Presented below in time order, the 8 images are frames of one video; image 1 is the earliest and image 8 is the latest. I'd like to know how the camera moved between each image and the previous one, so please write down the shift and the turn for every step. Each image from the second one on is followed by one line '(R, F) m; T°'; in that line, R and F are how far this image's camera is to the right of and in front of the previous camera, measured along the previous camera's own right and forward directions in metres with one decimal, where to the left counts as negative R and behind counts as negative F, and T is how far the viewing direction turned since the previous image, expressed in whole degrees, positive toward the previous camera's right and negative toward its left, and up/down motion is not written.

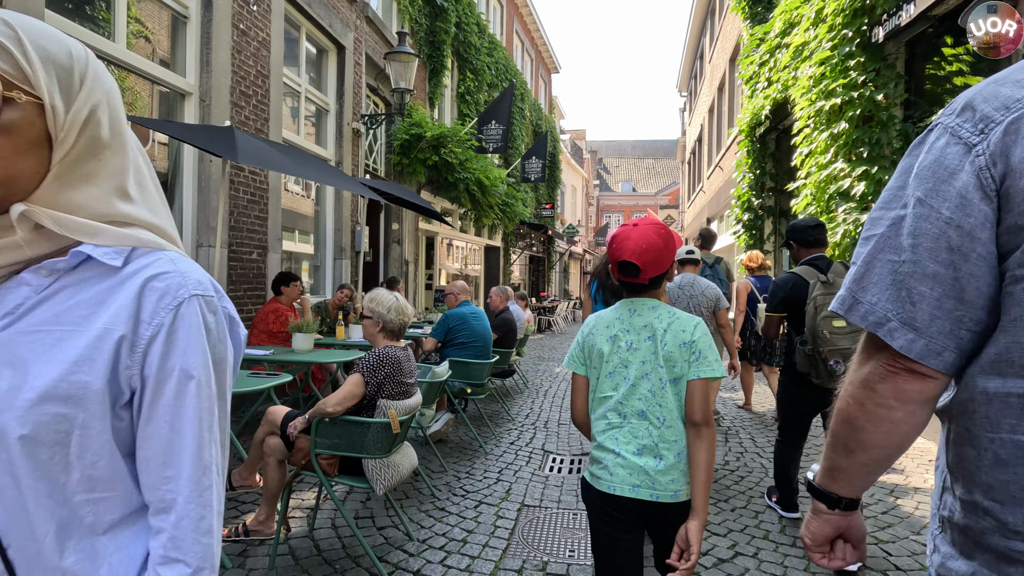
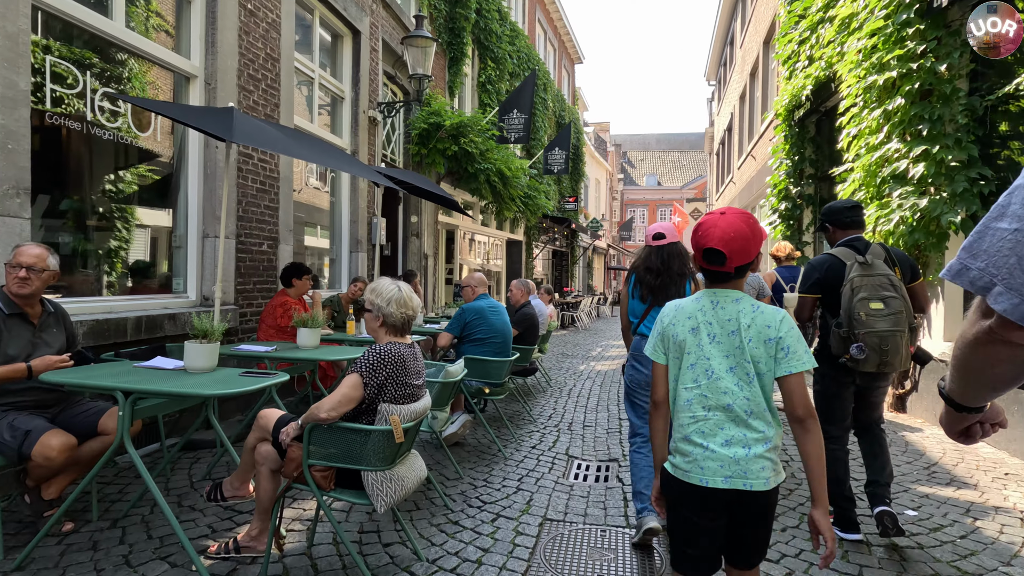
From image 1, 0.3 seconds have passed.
(0.0, +0.4) m; -2°
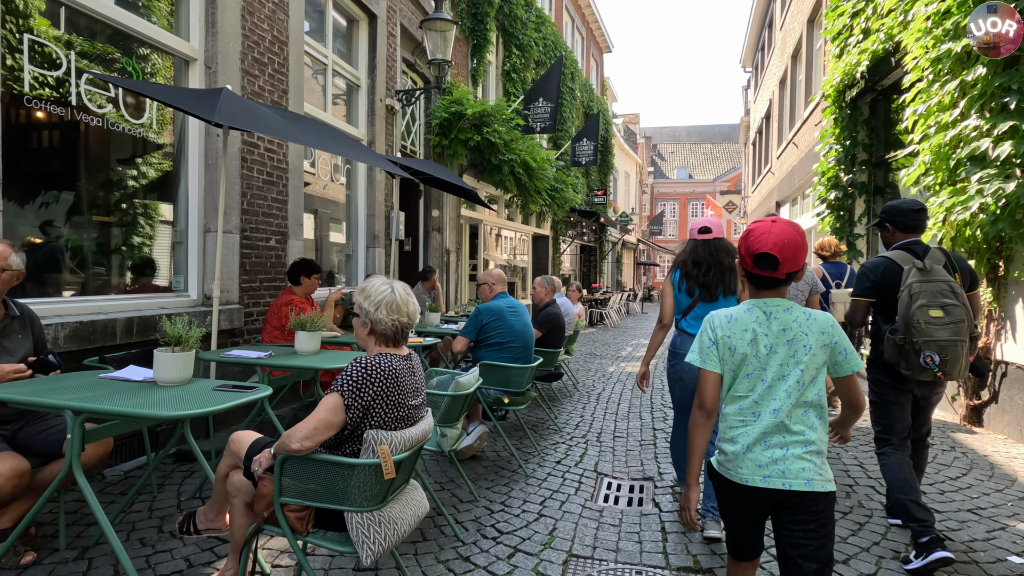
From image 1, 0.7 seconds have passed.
(0.0, +0.5) m; -3°
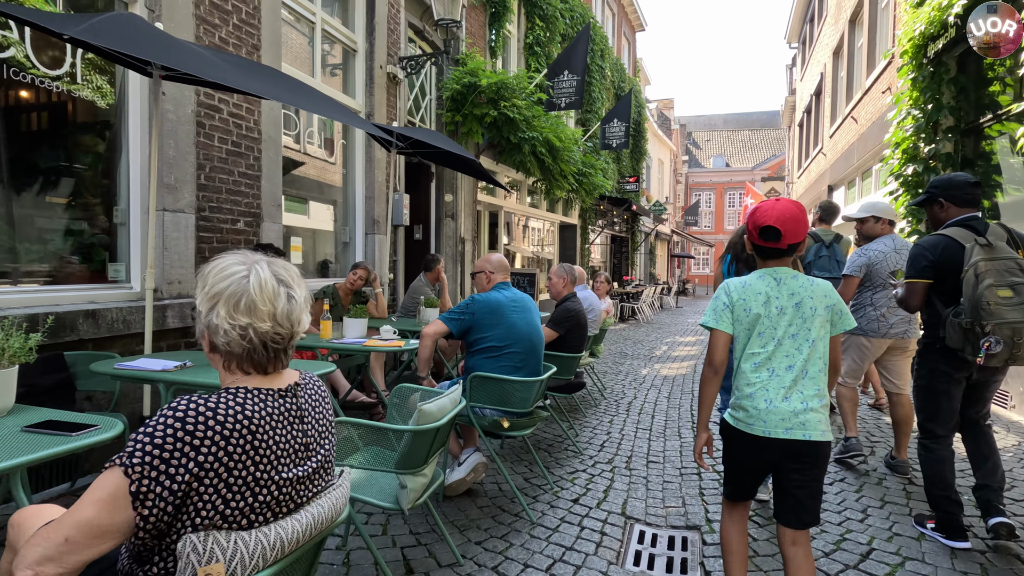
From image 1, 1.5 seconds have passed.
(+0.2, +1.0) m; -3°
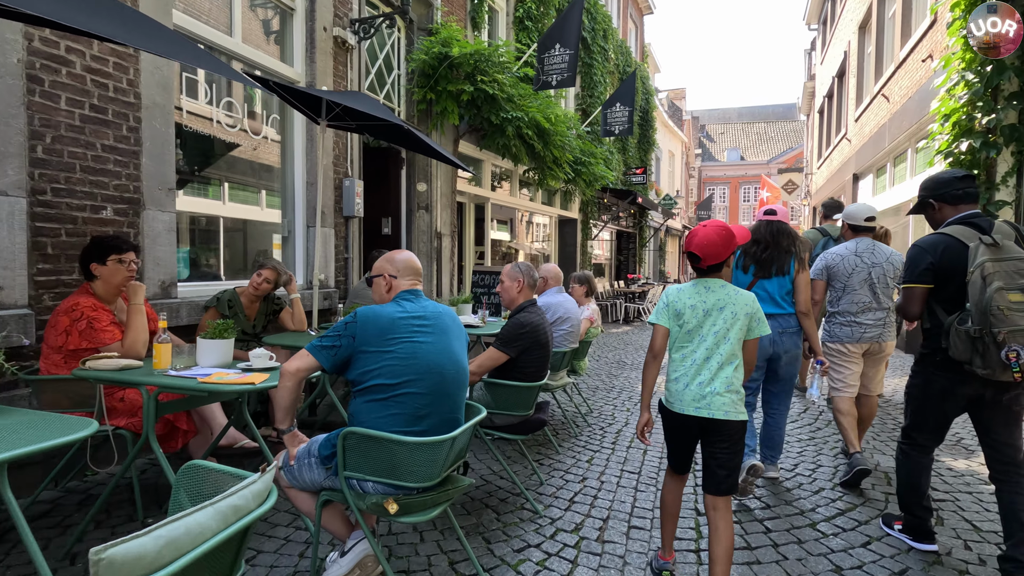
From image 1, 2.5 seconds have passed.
(+0.5, +1.1) m; -1°
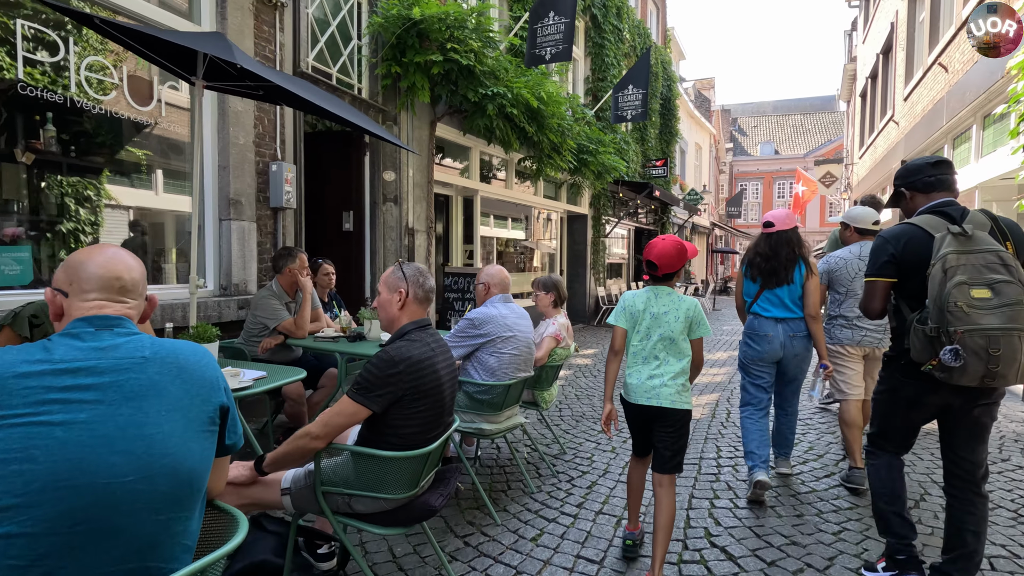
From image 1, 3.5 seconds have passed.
(+0.6, +1.2) m; -3°
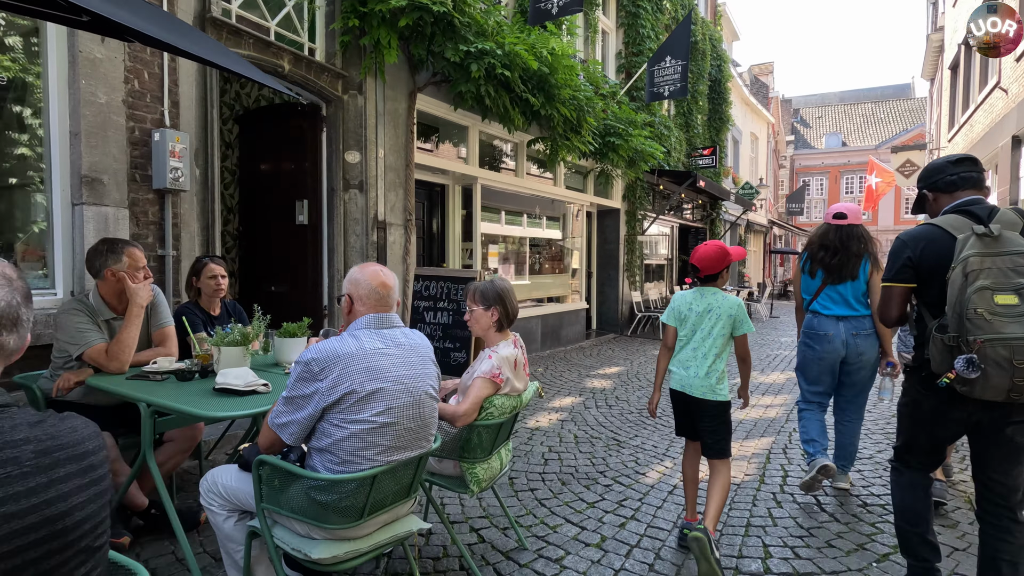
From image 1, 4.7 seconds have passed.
(+0.6, +1.5) m; -5°
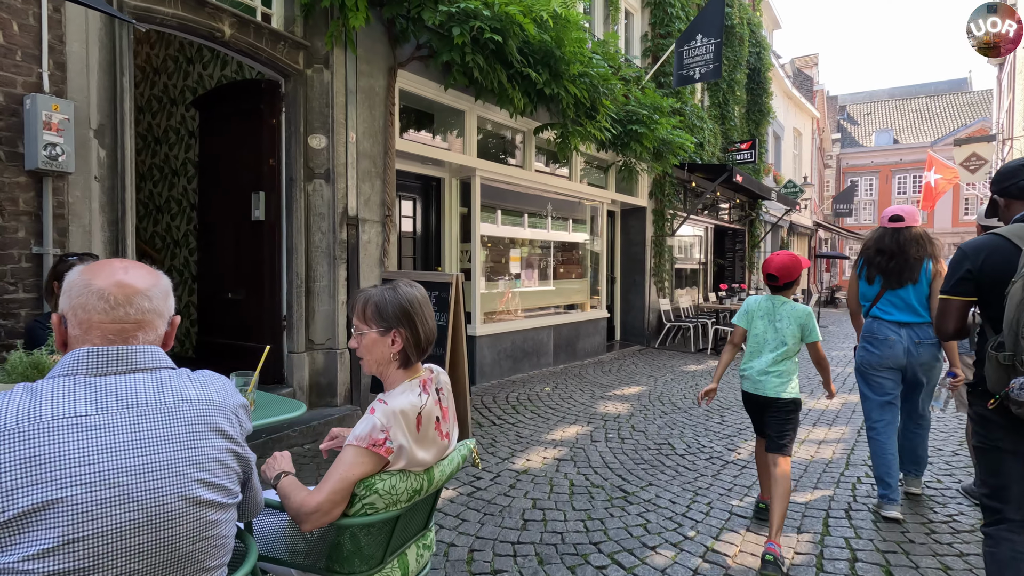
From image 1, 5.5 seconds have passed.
(+0.4, +1.0) m; -4°
